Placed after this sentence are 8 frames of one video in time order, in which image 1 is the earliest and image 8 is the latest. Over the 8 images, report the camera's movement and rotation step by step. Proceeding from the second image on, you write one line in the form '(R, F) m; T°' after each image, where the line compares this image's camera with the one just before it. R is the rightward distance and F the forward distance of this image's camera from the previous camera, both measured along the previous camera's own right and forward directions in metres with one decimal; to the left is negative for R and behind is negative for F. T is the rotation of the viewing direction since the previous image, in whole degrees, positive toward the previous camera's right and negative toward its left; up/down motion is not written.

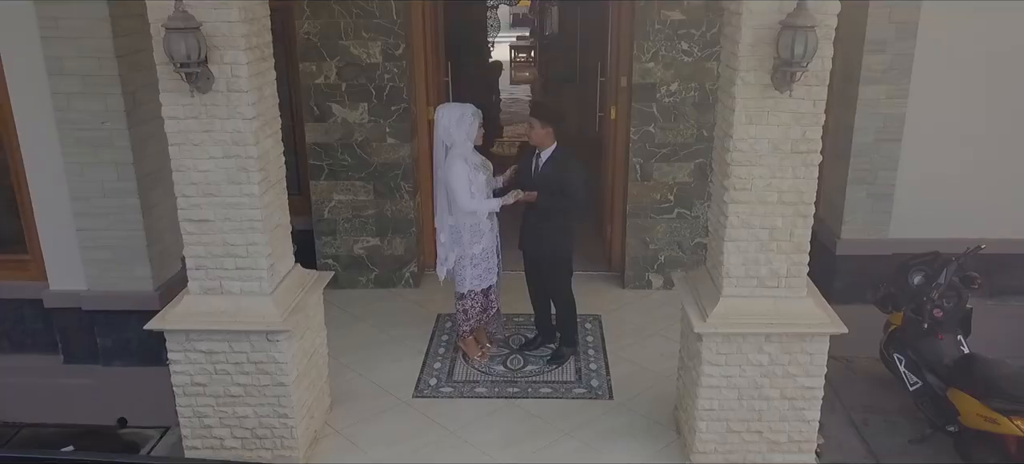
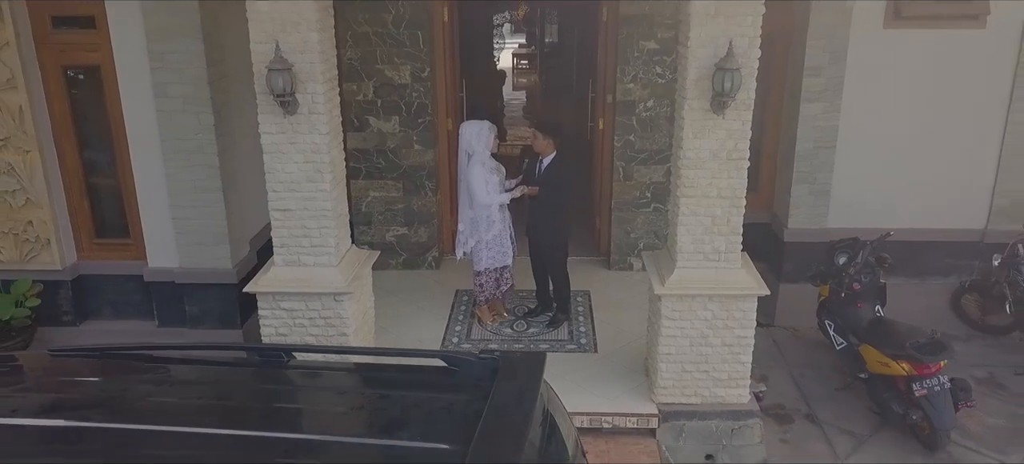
(0.0, -1.2) m; 0°
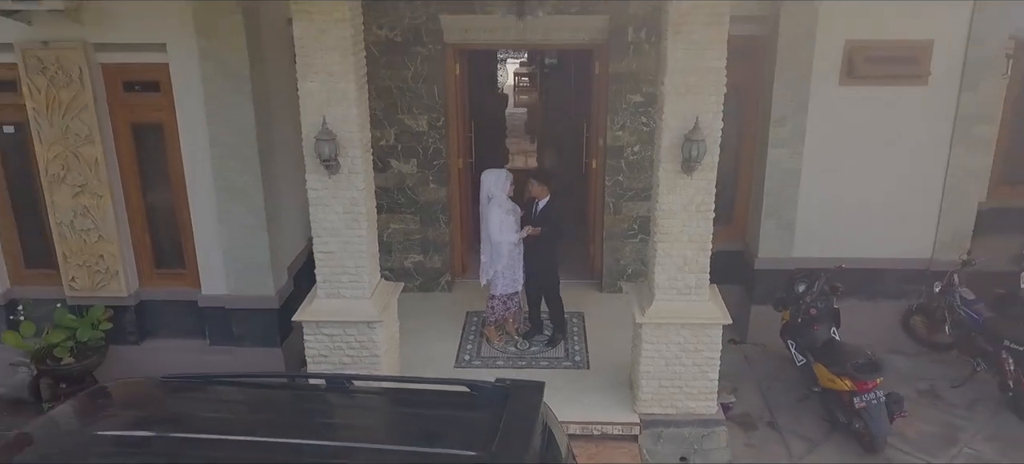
(0.0, -1.0) m; 0°
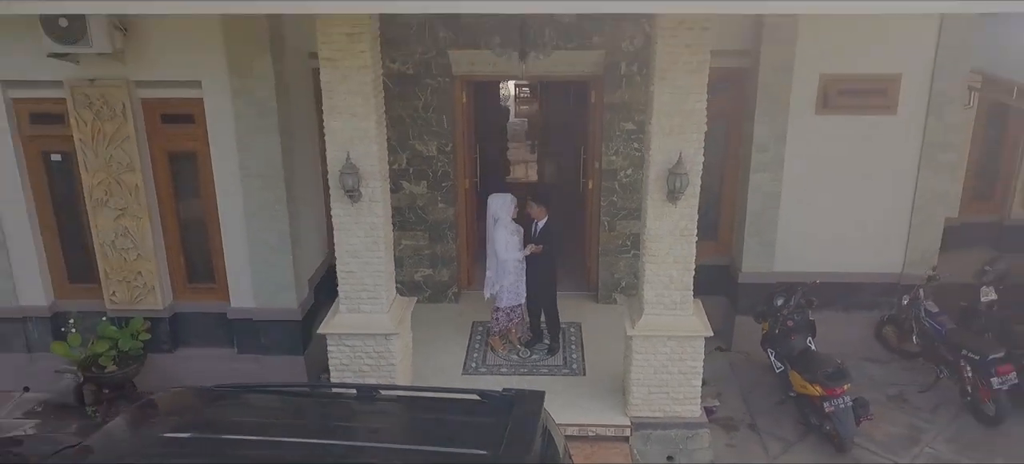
(0.0, -0.7) m; 0°
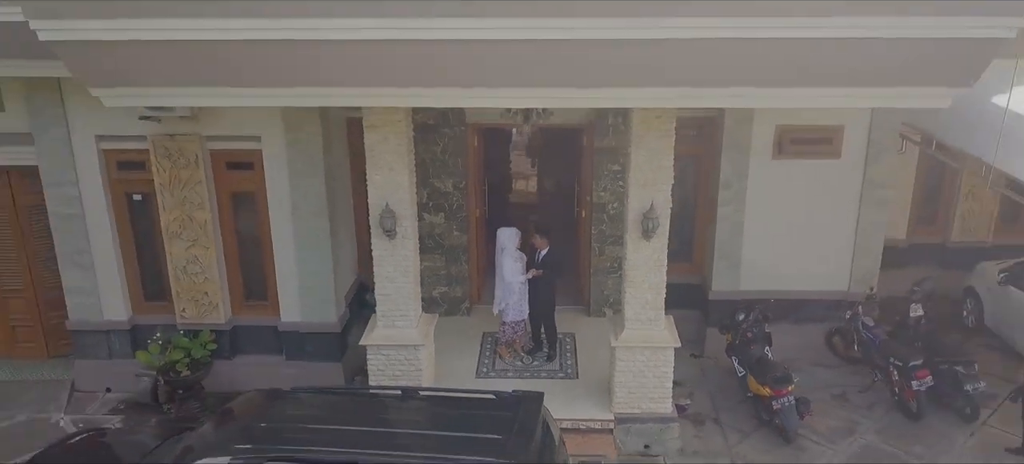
(-0.1, -1.5) m; 0°
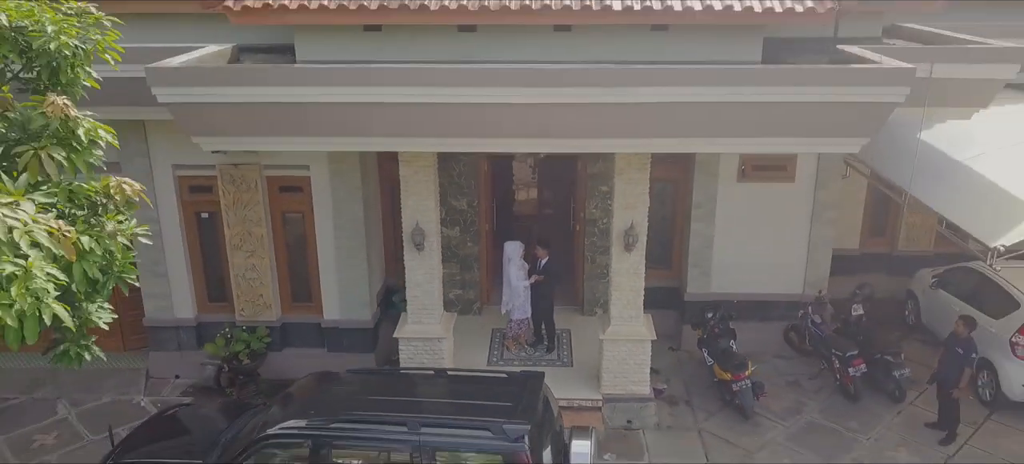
(-0.1, -1.8) m; 0°
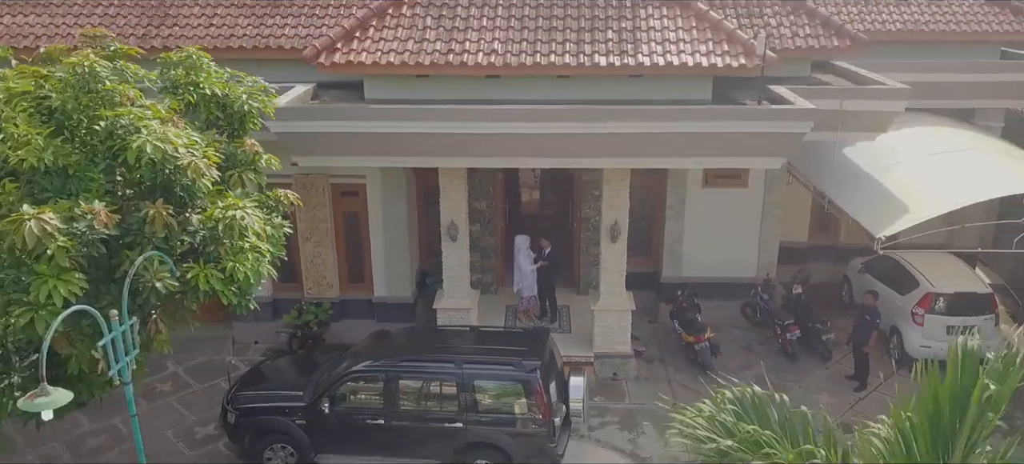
(-0.2, -2.9) m; 0°
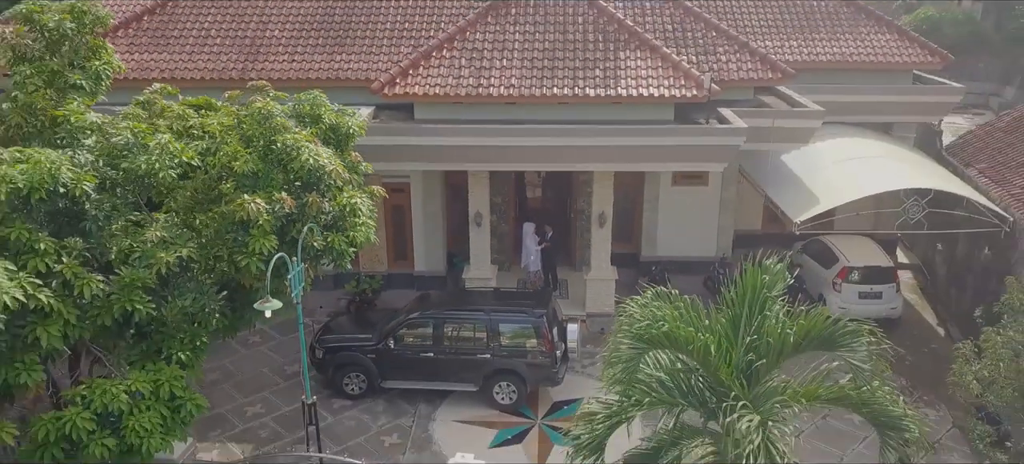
(-0.3, -3.9) m; 0°
